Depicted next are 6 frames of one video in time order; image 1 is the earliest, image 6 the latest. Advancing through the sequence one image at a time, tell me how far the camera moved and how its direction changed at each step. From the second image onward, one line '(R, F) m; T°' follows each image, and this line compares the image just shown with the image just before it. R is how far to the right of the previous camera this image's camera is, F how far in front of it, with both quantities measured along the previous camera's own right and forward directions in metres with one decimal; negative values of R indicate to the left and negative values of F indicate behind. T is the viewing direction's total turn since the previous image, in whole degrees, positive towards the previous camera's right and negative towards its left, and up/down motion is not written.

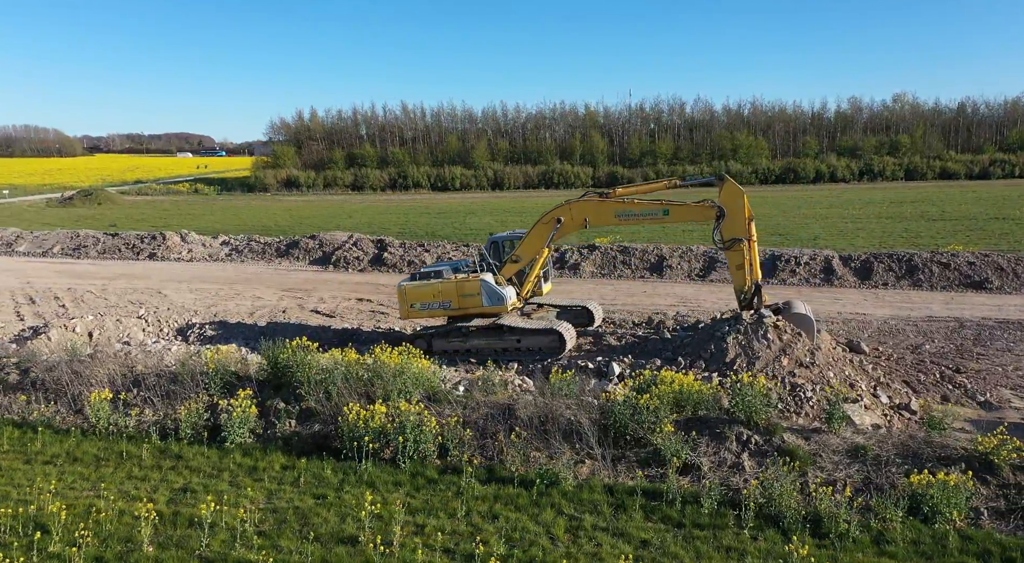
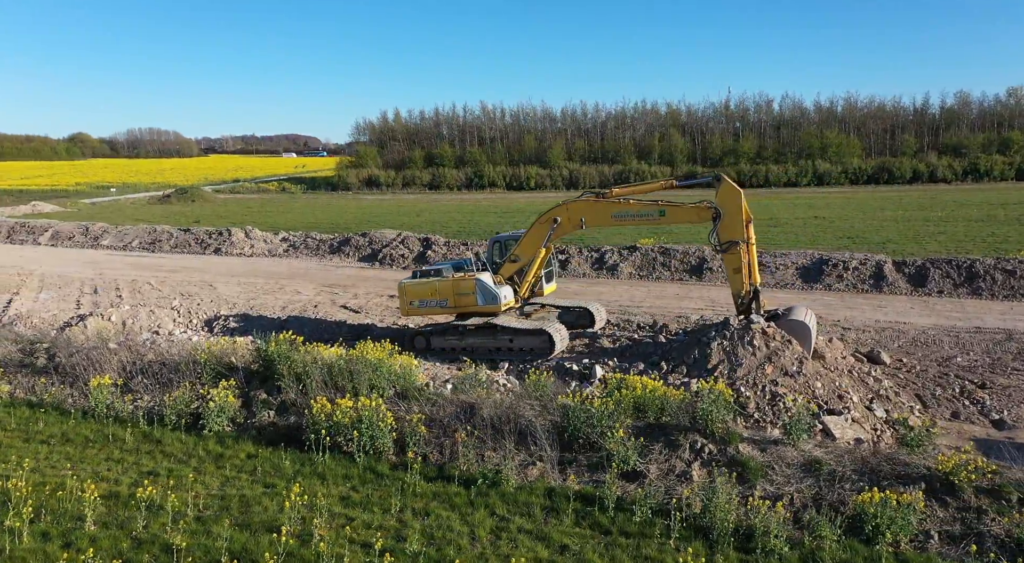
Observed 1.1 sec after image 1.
(+1.2, +0.1) m; -6°
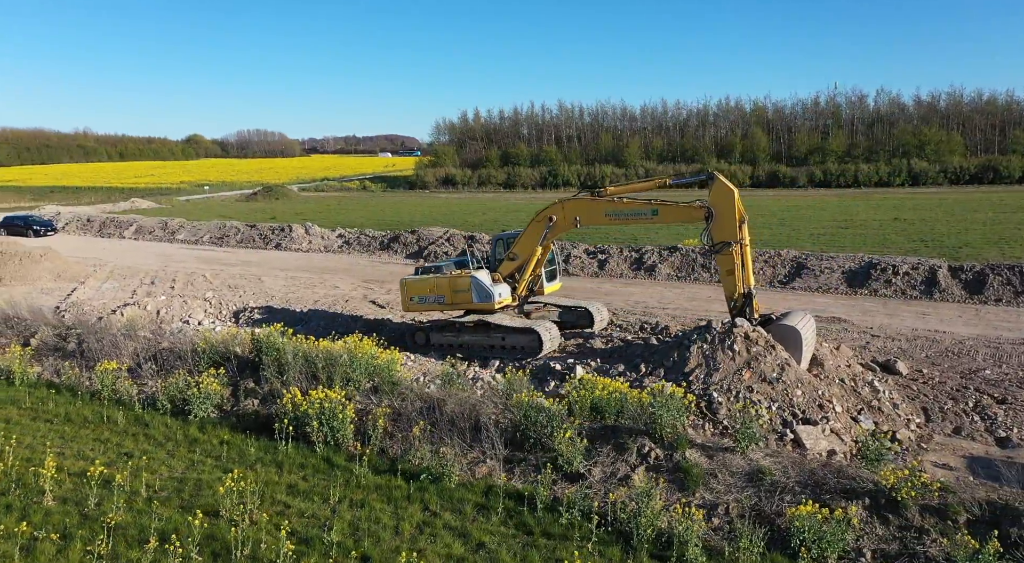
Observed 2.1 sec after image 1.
(+1.2, +0.1) m; -6°
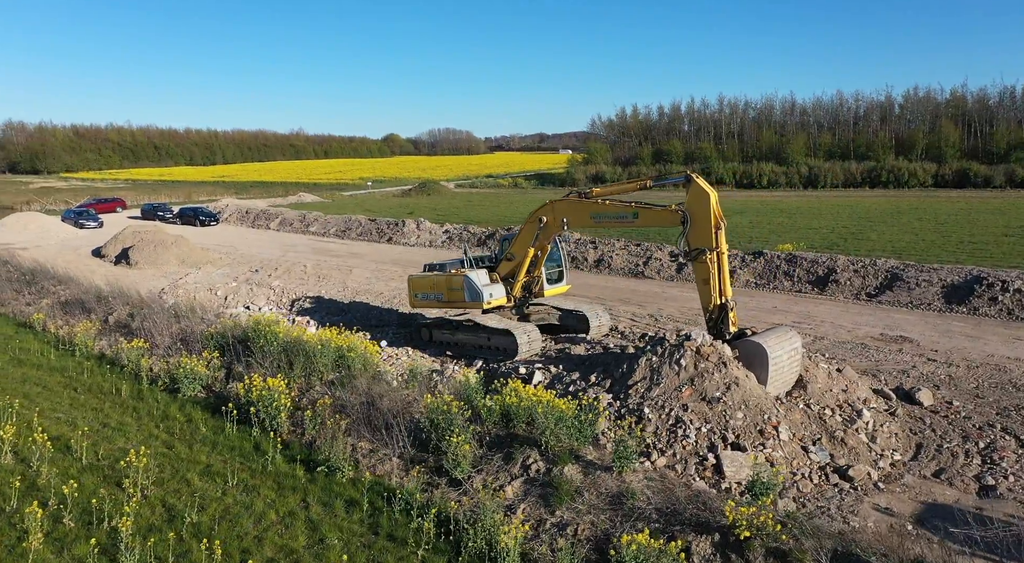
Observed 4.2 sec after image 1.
(+2.3, +0.3) m; -12°
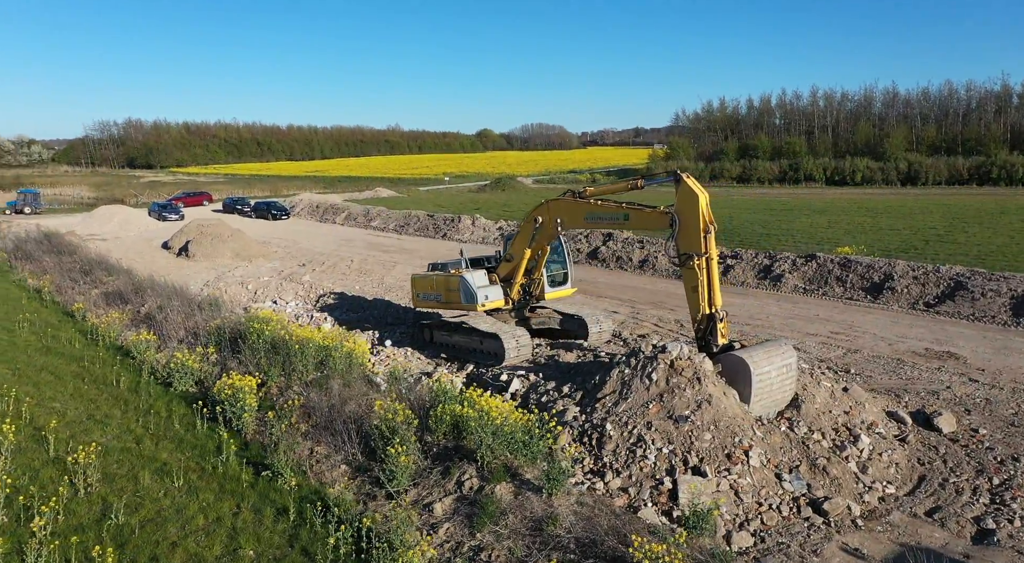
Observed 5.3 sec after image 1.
(+1.2, +0.4) m; -6°
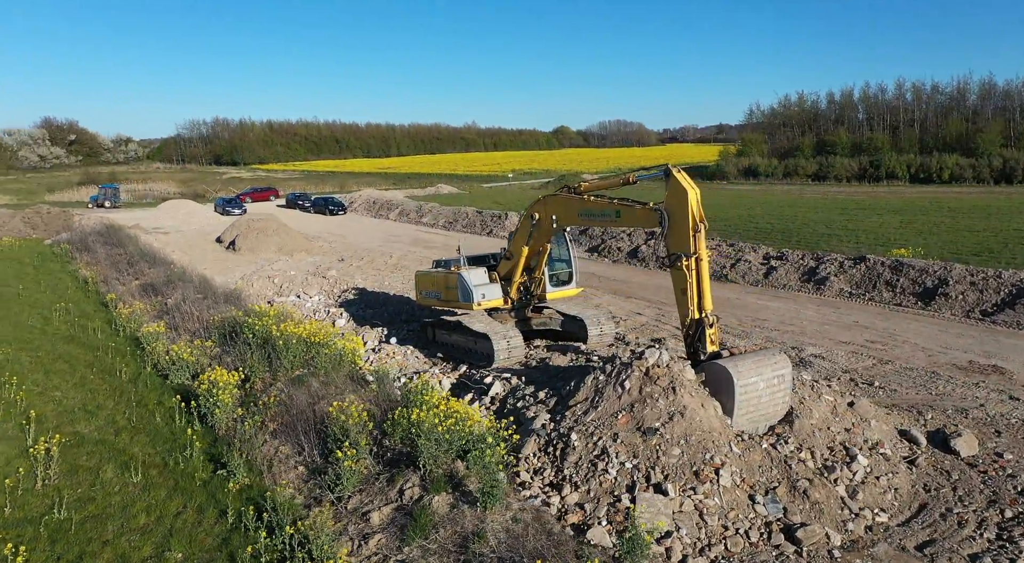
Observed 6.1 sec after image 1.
(+0.9, +0.4) m; -5°
